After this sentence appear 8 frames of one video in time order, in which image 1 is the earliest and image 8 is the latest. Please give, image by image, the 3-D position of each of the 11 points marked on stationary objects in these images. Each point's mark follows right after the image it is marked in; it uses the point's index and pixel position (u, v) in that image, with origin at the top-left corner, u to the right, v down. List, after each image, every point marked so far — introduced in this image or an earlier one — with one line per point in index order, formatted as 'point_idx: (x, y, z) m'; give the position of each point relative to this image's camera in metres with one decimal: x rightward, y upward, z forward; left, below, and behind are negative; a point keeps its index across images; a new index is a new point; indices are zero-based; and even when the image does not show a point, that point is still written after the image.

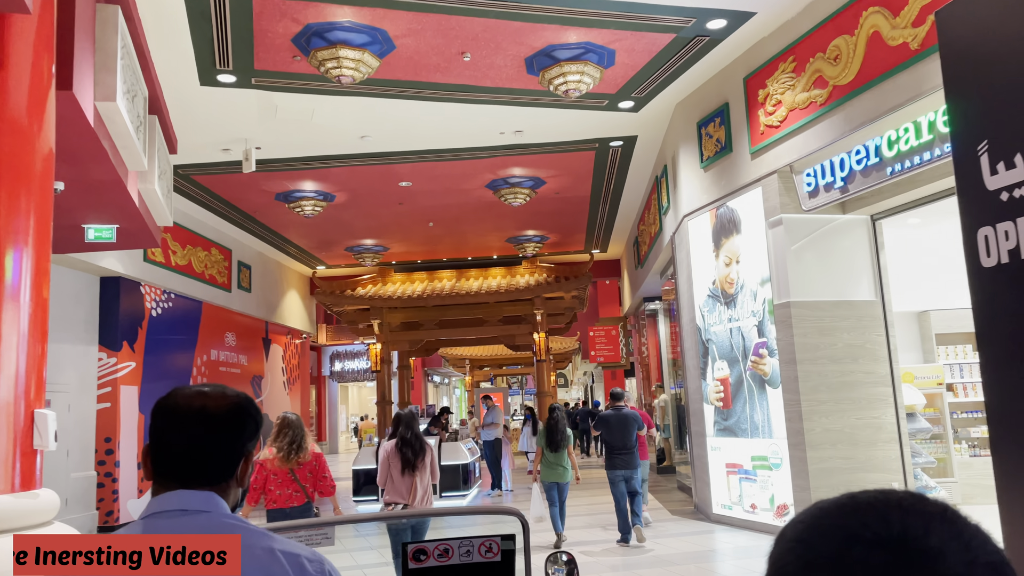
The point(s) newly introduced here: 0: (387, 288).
0: (-2.2, 0.0, +13.8) m
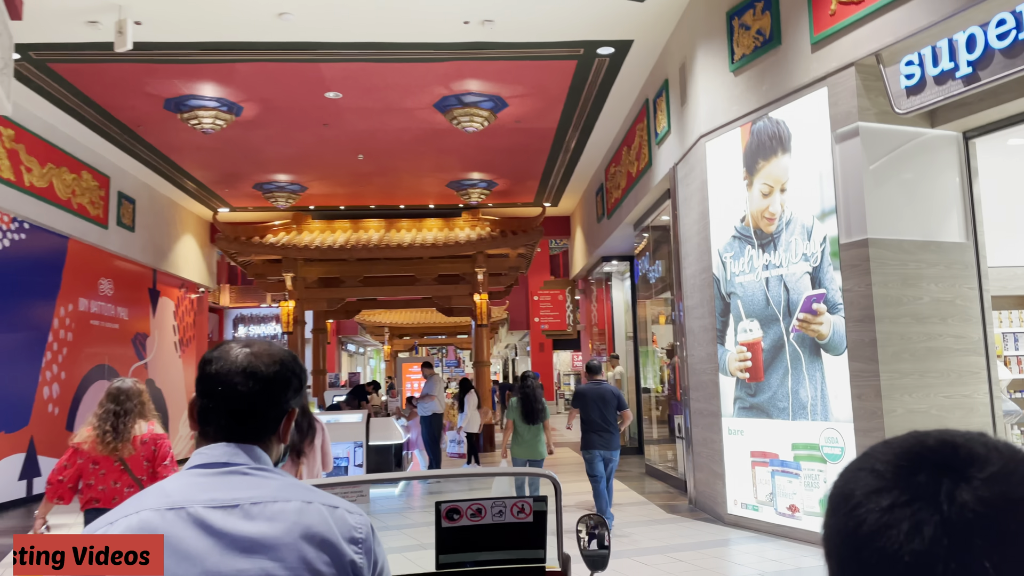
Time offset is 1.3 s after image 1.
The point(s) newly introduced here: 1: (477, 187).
0: (-3.1, +0.8, +11.8) m
1: (-0.5, +1.4, +10.9) m
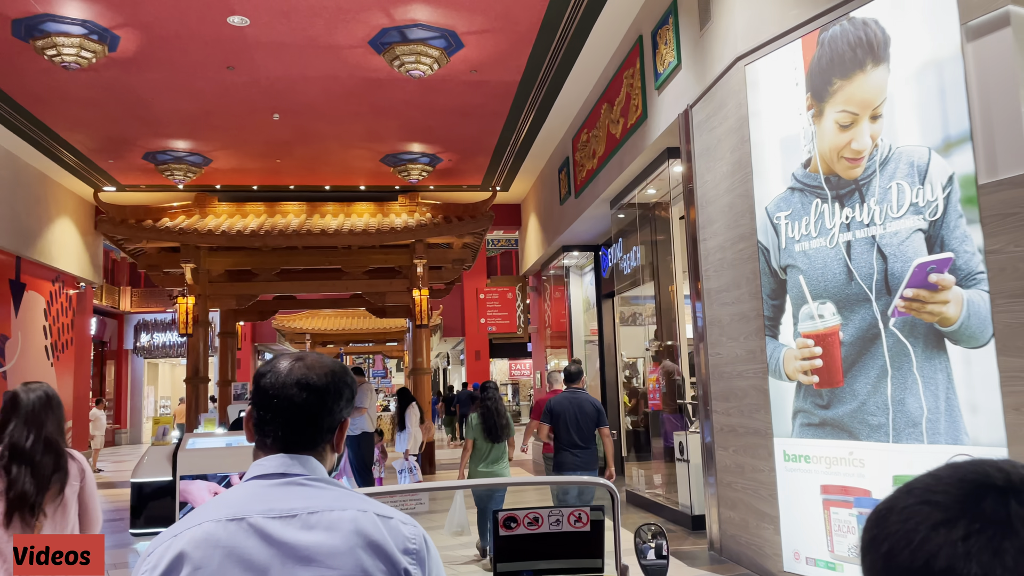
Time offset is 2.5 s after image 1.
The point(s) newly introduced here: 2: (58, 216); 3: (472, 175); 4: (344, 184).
0: (-3.8, +0.8, +9.9) m
1: (-1.1, +1.5, +9.2) m
2: (-5.7, +0.9, +10.0) m
3: (-0.5, +1.4, +10.0) m
4: (-2.1, +1.3, +10.2) m
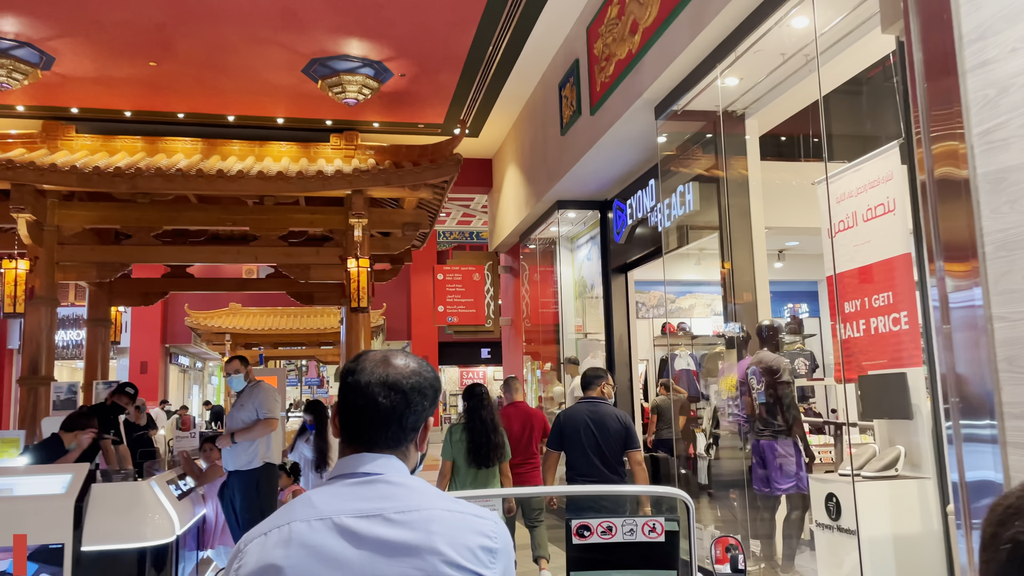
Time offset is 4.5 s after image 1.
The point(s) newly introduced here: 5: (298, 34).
0: (-4.0, +1.2, +7.0) m
1: (-1.3, +1.7, +6.5) m
2: (-5.9, +1.3, +7.0) m
3: (-0.7, +1.7, +7.3) m
4: (-2.4, +1.6, +7.4) m
5: (-1.6, +1.9, +5.9) m
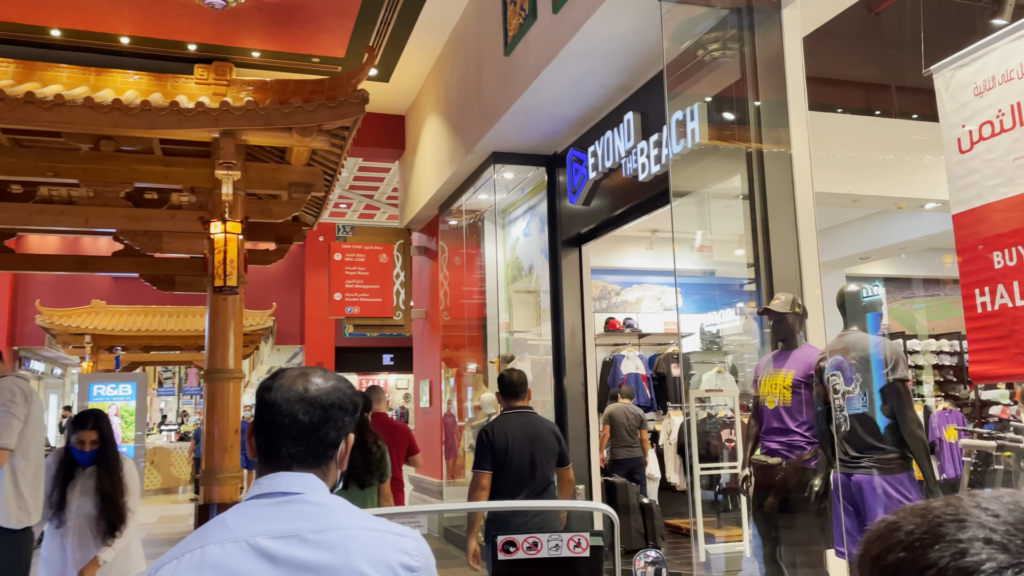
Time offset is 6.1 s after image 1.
0: (-4.5, +1.4, +5.0) m
1: (-1.7, +1.9, +4.8) m
2: (-6.4, +1.5, +4.7) m
3: (-1.3, +1.8, +5.7) m
4: (-2.9, +1.8, +5.5) m
5: (-1.9, +2.1, +4.1) m
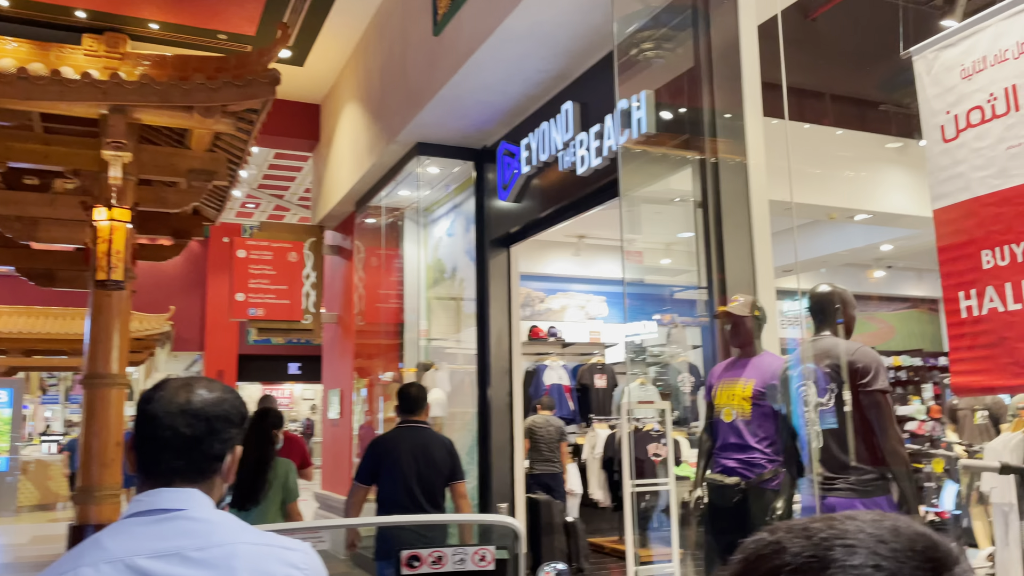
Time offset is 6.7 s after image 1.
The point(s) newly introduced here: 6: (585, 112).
0: (-4.9, +1.5, +4.1) m
1: (-2.1, +2.0, +4.3) m
2: (-6.7, +1.7, +3.7) m
3: (-1.8, +1.8, +5.2) m
4: (-3.4, +1.9, +4.9) m
5: (-2.2, +2.1, +3.6) m
6: (+0.4, +0.8, +3.9) m
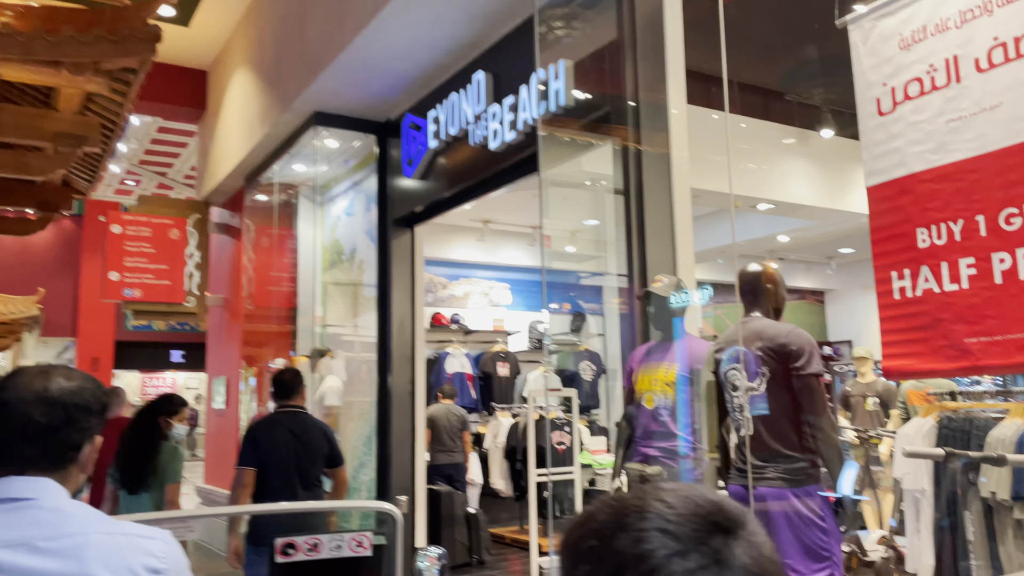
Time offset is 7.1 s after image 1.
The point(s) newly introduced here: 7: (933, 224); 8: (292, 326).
0: (-5.3, +1.6, +3.2) m
1: (-2.5, +2.1, +3.7) m
2: (-7.1, +1.9, +2.5) m
3: (-2.3, +2.0, +4.7) m
4: (-3.9, +2.0, +4.2) m
5: (-2.6, +2.3, +3.0) m
6: (-0.1, +0.9, +3.7) m
7: (+1.0, +0.2, +1.9) m
8: (-1.4, -0.2, +5.3) m
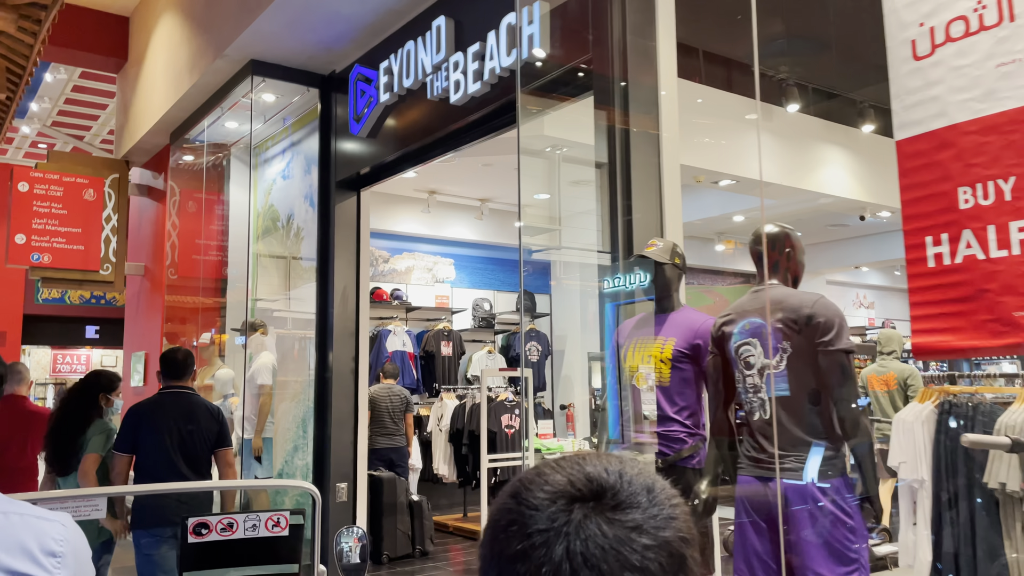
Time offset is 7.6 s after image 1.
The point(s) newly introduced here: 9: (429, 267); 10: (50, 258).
0: (-5.4, +1.9, +2.4) m
1: (-2.6, +2.3, +3.2) m
2: (-7.1, +2.1, +1.6) m
3: (-2.5, +2.2, +4.1) m
4: (-4.0, +2.2, +3.5) m
5: (-2.6, +2.4, +2.4) m
6: (-0.2, +1.1, +3.3) m
7: (+1.0, +0.2, +1.7) m
8: (-1.7, 0.0, +4.8) m
9: (-0.7, +0.2, +7.1) m
10: (-3.2, +0.2, +5.6) m
